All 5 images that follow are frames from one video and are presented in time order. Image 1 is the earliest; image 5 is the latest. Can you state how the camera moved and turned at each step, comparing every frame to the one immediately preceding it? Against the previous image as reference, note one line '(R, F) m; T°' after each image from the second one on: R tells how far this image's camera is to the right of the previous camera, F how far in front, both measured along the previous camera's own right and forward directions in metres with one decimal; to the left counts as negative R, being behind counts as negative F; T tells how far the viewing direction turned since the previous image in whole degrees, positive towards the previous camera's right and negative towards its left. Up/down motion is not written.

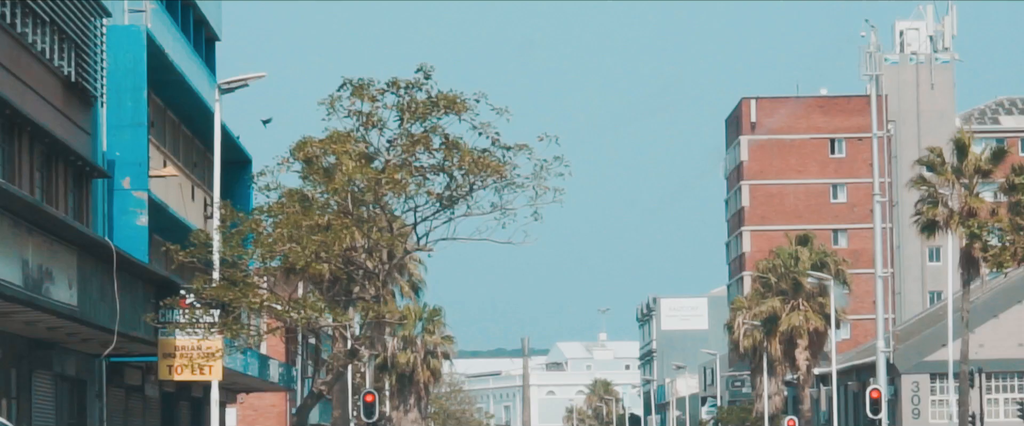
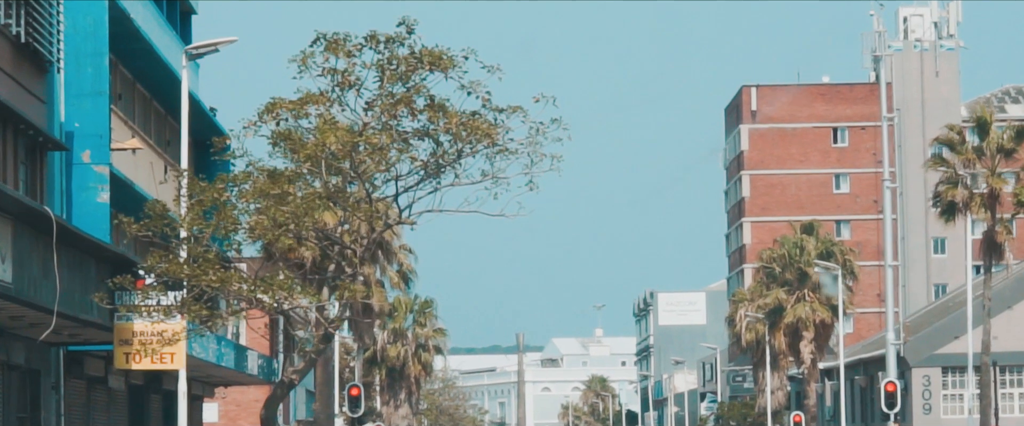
(0.0, +2.6) m; 0°
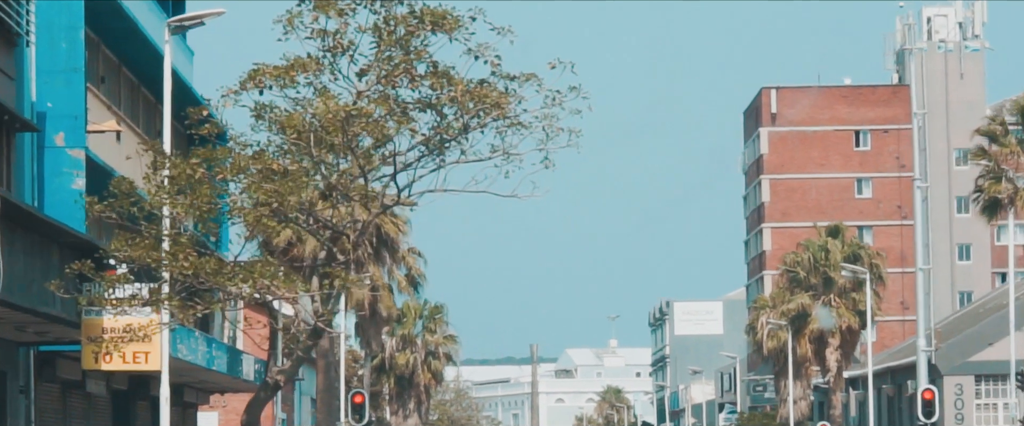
(0.0, +2.6) m; 0°
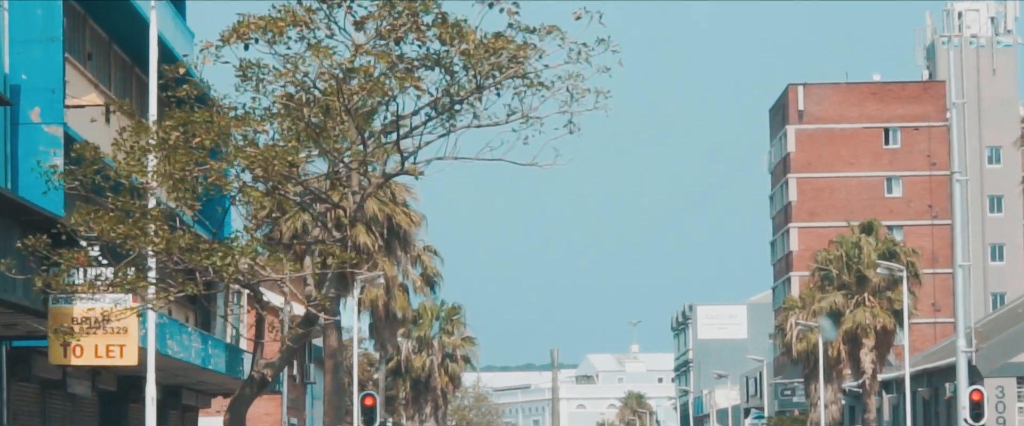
(0.0, +2.5) m; 0°
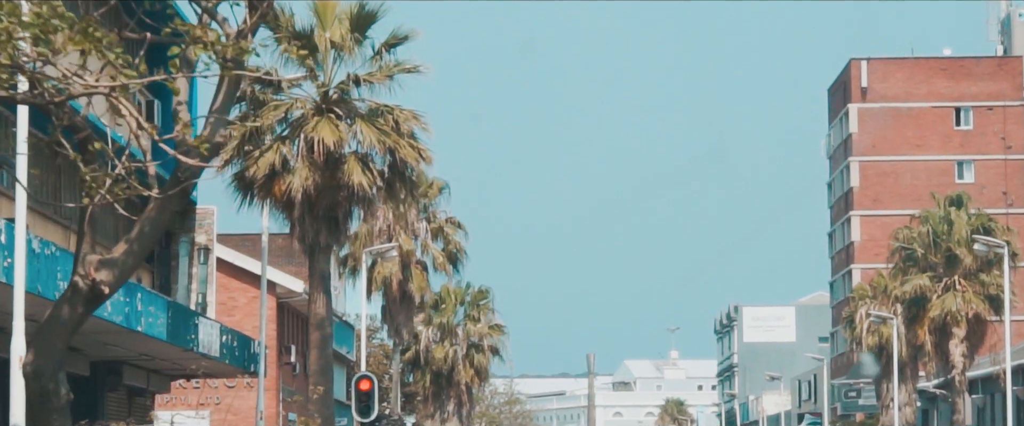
(0.0, +7.9) m; -1°
